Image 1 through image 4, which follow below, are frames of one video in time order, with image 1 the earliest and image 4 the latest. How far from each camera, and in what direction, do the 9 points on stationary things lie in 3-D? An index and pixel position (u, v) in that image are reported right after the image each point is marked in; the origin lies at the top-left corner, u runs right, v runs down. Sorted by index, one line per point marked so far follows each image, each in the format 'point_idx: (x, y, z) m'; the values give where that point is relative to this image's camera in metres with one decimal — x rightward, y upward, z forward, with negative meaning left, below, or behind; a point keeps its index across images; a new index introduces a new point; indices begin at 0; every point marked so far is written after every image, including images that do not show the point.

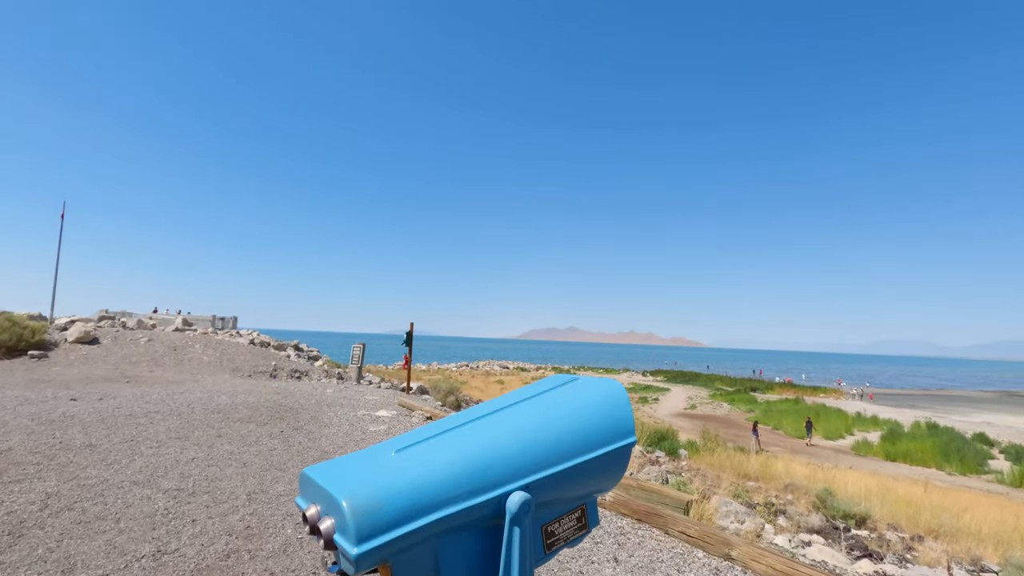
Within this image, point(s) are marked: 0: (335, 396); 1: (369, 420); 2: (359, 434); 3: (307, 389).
0: (-3.8, -2.3, +11.5) m
1: (-2.3, -2.2, +8.7) m
2: (-2.2, -2.1, +7.6) m
3: (-4.9, -2.4, +12.7) m
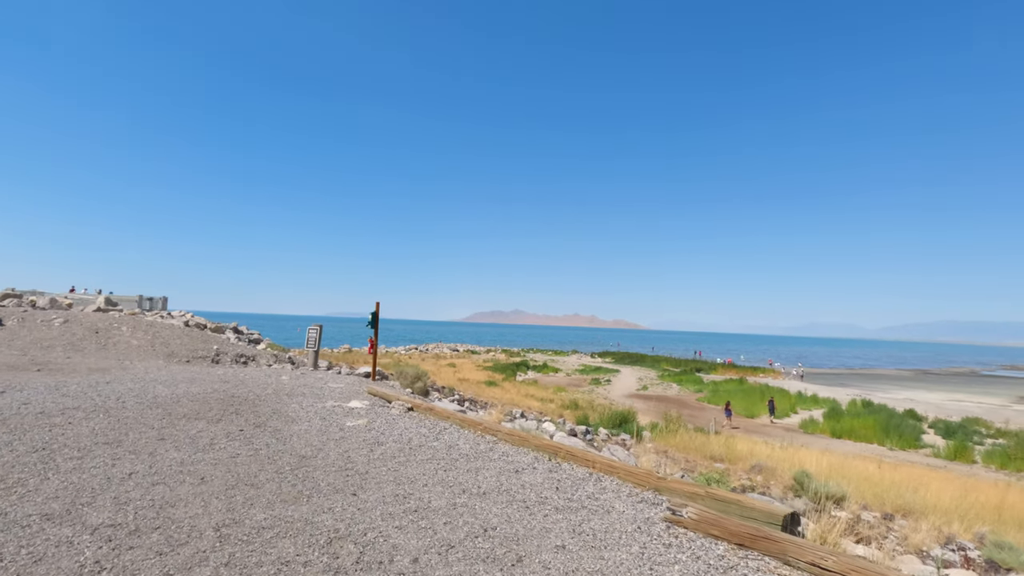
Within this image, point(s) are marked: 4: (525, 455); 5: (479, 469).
0: (-4.2, -1.8, +10.1) m
1: (-2.4, -1.8, +7.5) m
2: (-2.1, -1.7, +6.4) m
3: (-5.3, -1.9, +11.2) m
4: (+0.1, -1.7, +5.5) m
5: (-0.3, -1.7, +4.9) m
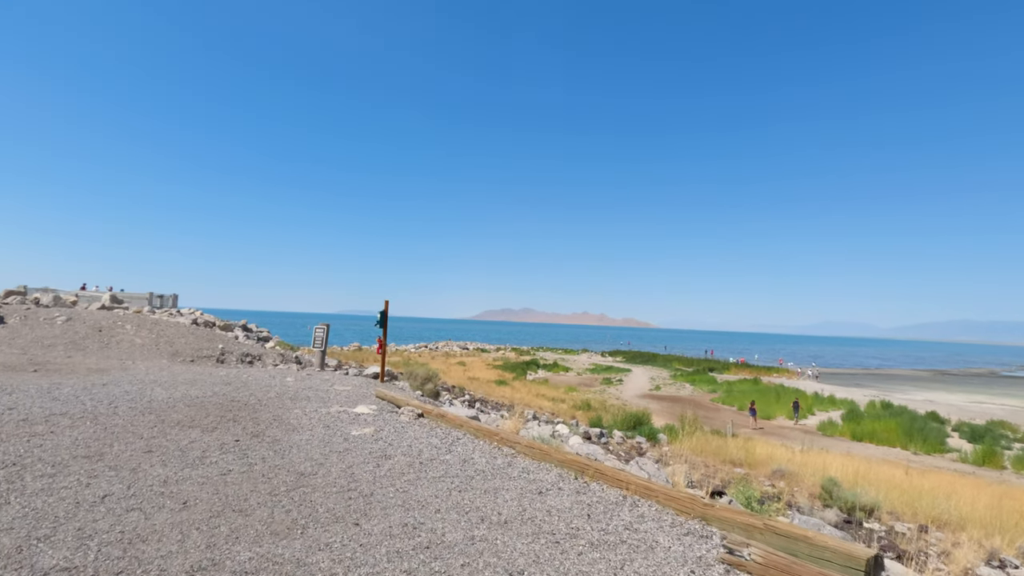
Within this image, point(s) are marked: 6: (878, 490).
0: (-3.9, -1.8, +9.7) m
1: (-2.2, -1.7, +7.0) m
2: (-1.9, -1.7, +5.9) m
3: (-5.0, -1.8, +10.7) m
4: (+0.3, -1.7, +5.0) m
5: (-0.1, -1.7, +4.4) m
6: (+10.4, -5.7, +15.2) m
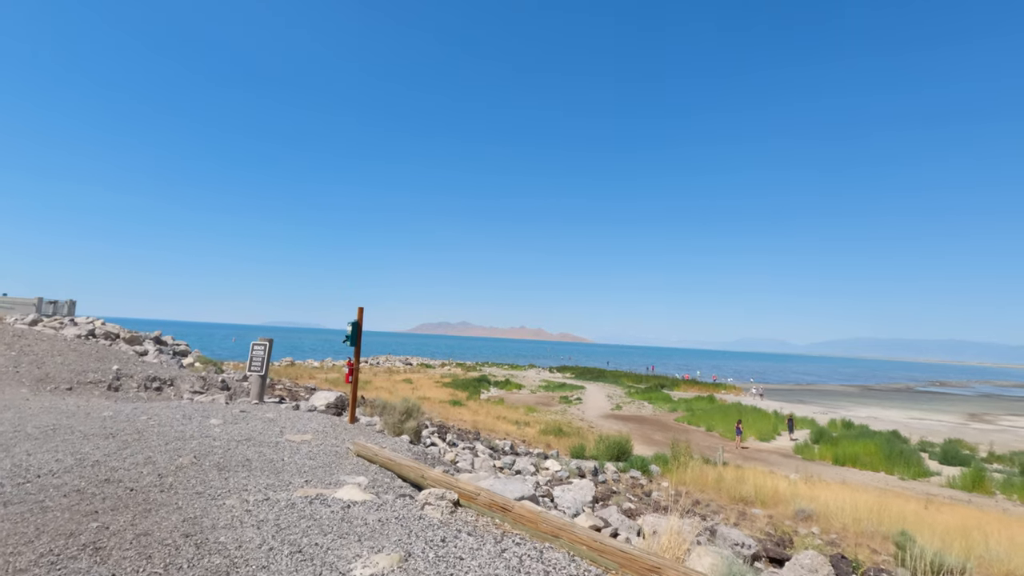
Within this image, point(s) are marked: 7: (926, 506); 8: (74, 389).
0: (-3.3, -1.7, +6.2) m
1: (-1.2, -1.7, +3.7) m
2: (-0.9, -1.6, +2.7) m
3: (-4.5, -1.8, +7.1) m
4: (+1.5, -1.6, +2.0) m
5: (+1.1, -1.6, +1.4) m
6: (+10.2, -6.1, +13.2) m
7: (+13.5, -7.1, +17.4) m
8: (-8.1, -1.9, +9.9) m
